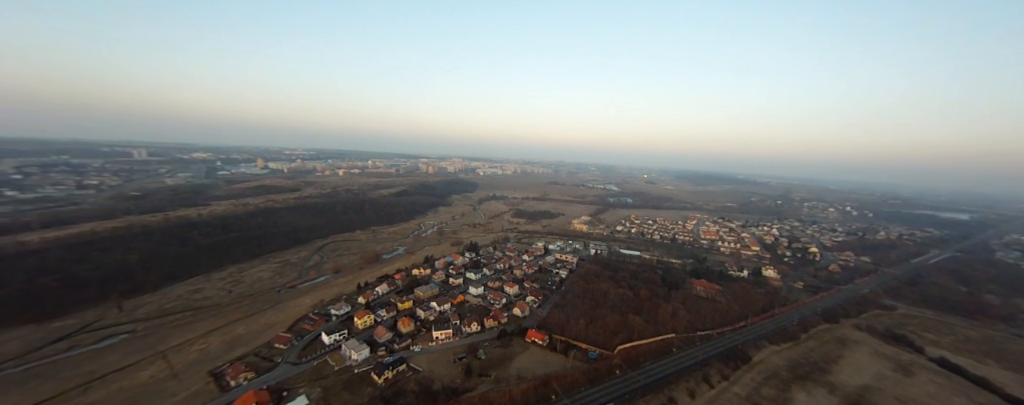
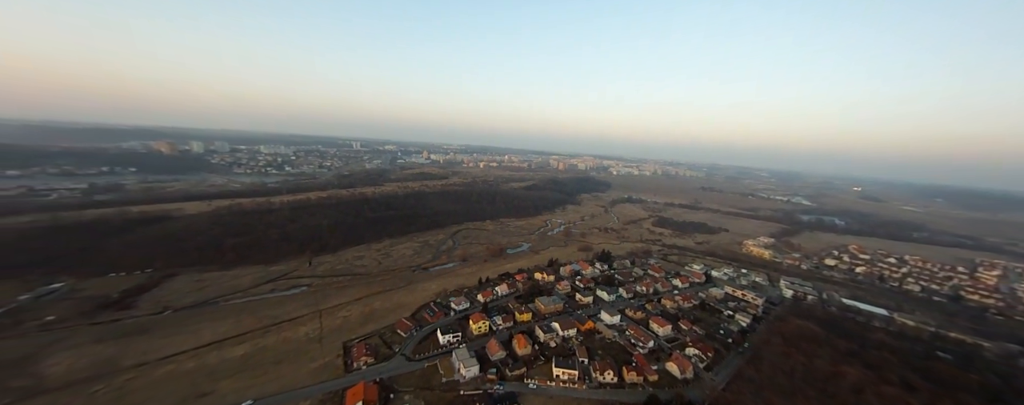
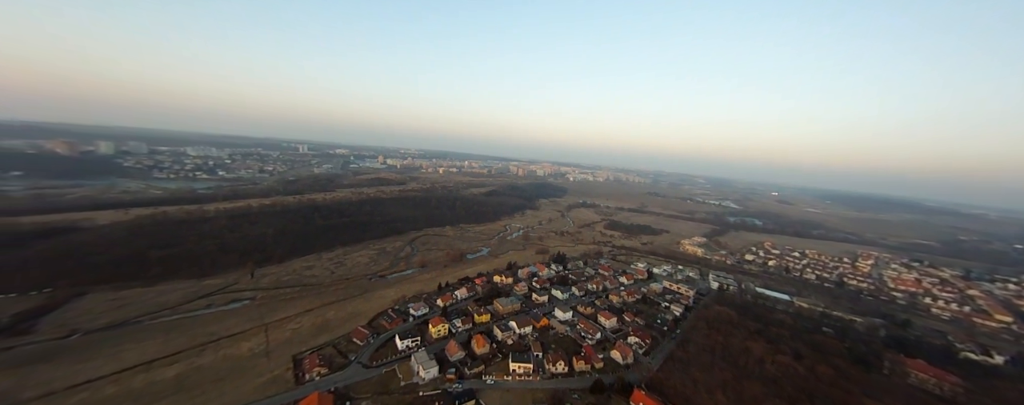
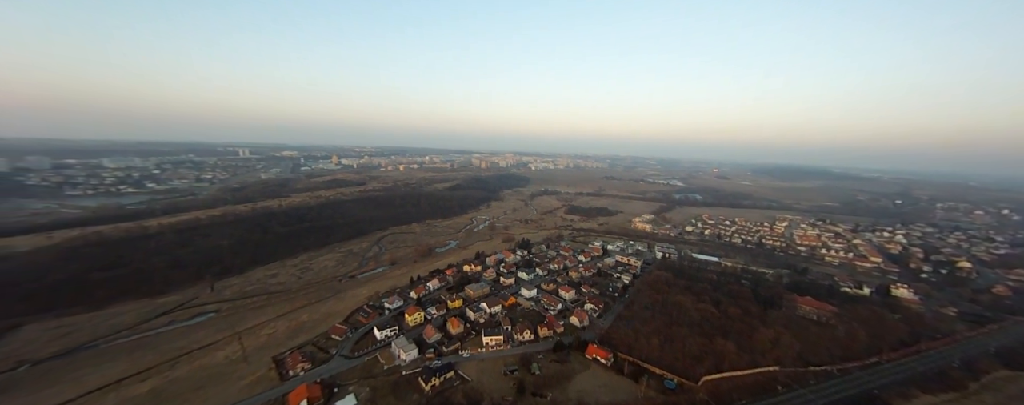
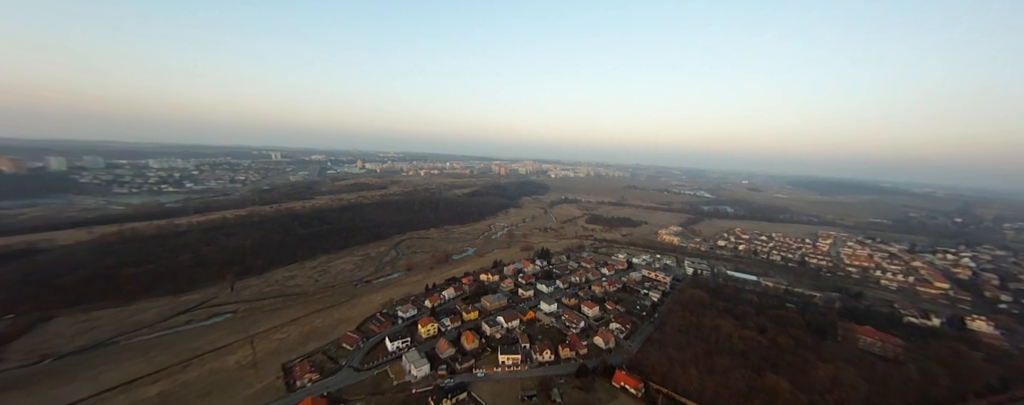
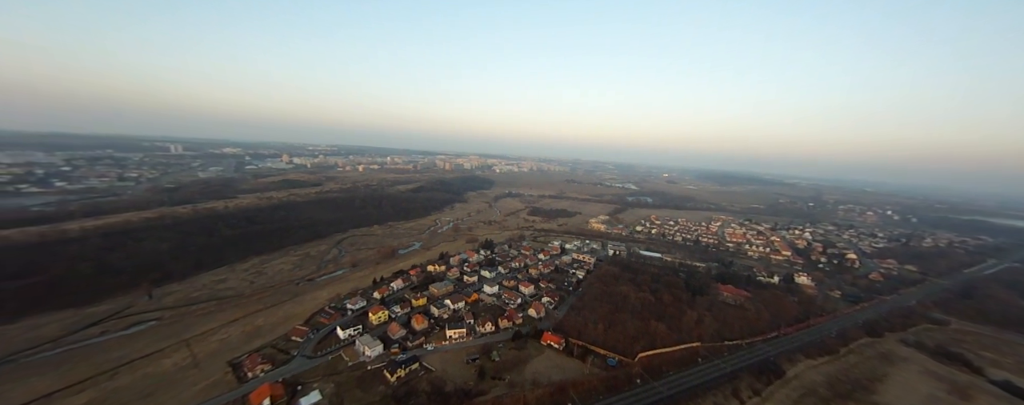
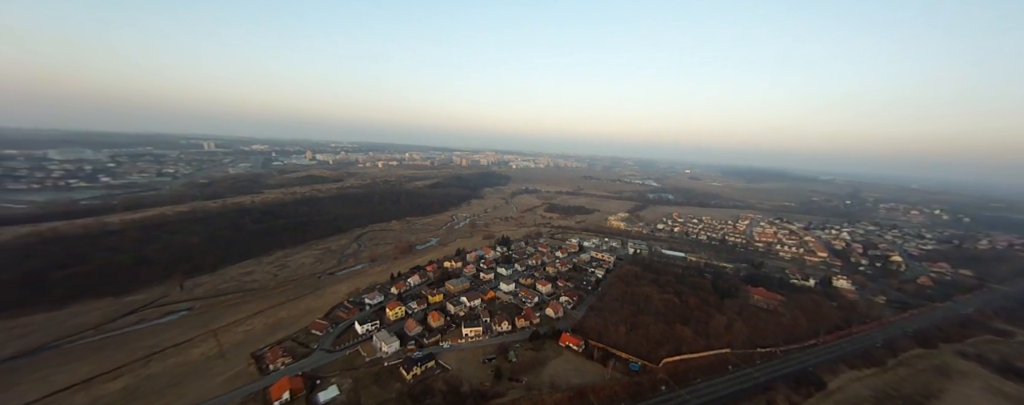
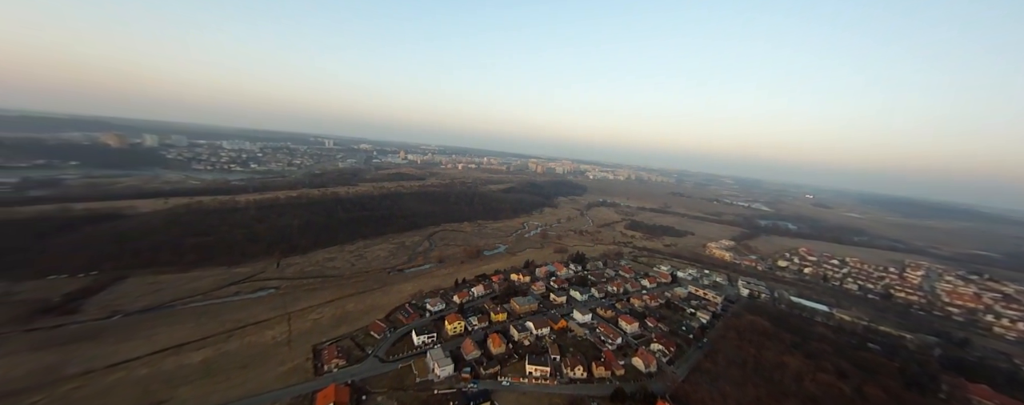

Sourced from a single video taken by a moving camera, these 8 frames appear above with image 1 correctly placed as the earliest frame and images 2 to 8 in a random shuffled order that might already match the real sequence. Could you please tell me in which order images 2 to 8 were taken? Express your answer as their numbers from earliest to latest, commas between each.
6, 7, 4, 5, 3, 8, 2
